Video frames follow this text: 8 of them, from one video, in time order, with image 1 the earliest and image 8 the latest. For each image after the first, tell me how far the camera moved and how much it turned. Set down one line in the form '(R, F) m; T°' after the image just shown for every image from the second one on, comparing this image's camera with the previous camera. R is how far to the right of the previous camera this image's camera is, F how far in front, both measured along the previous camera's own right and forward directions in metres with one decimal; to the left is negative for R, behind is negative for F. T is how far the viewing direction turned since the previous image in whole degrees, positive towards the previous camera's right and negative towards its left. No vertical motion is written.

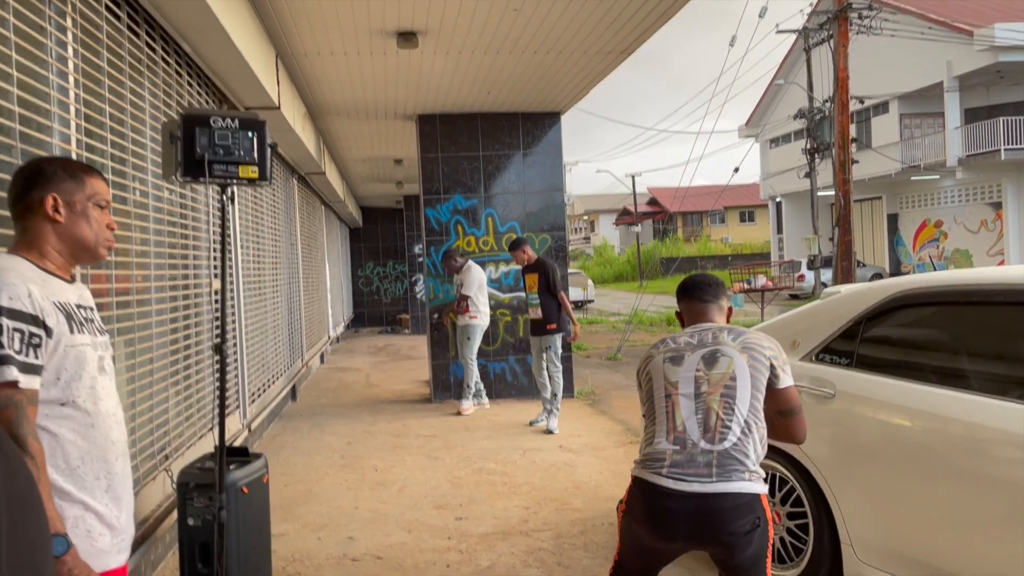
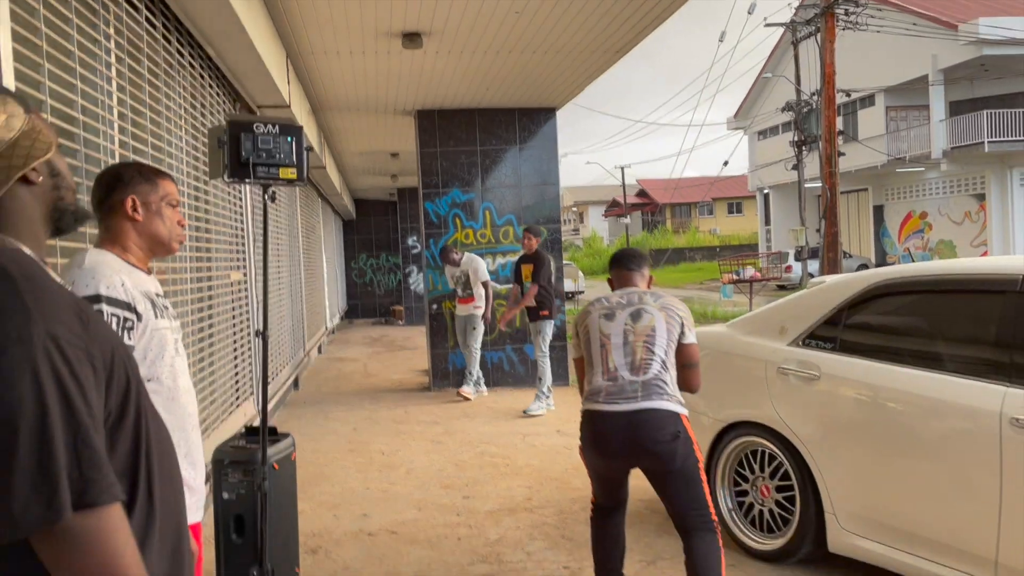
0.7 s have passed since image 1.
(-0.1, -0.3) m; +1°
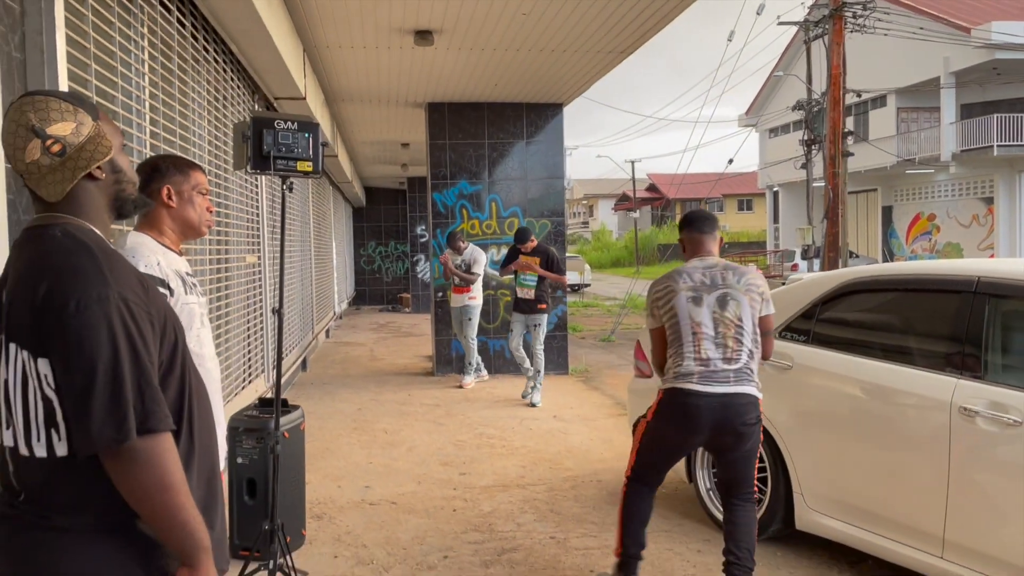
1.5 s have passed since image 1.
(+0.1, -0.3) m; -1°
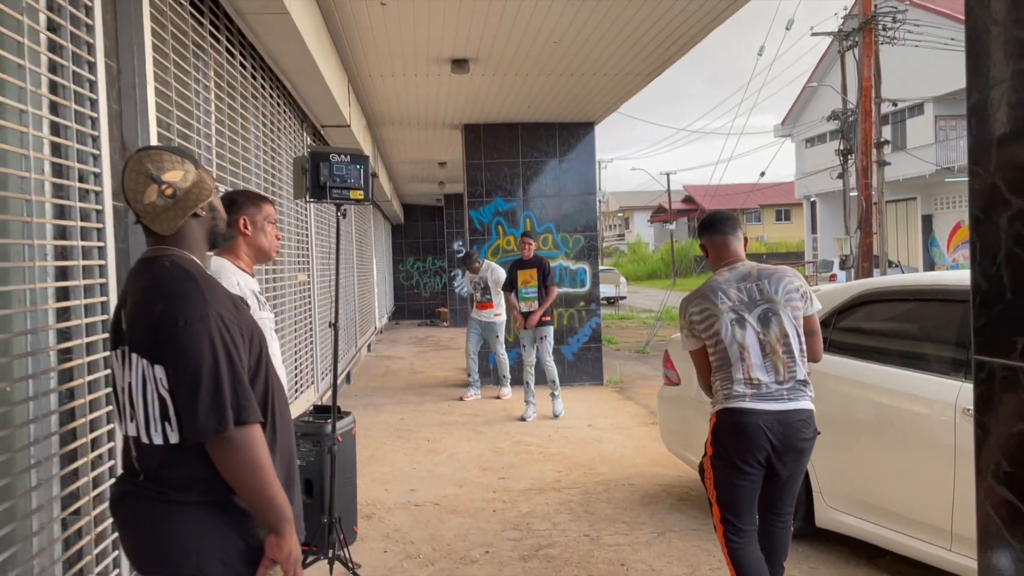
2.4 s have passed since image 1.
(0.0, -0.3) m; -3°
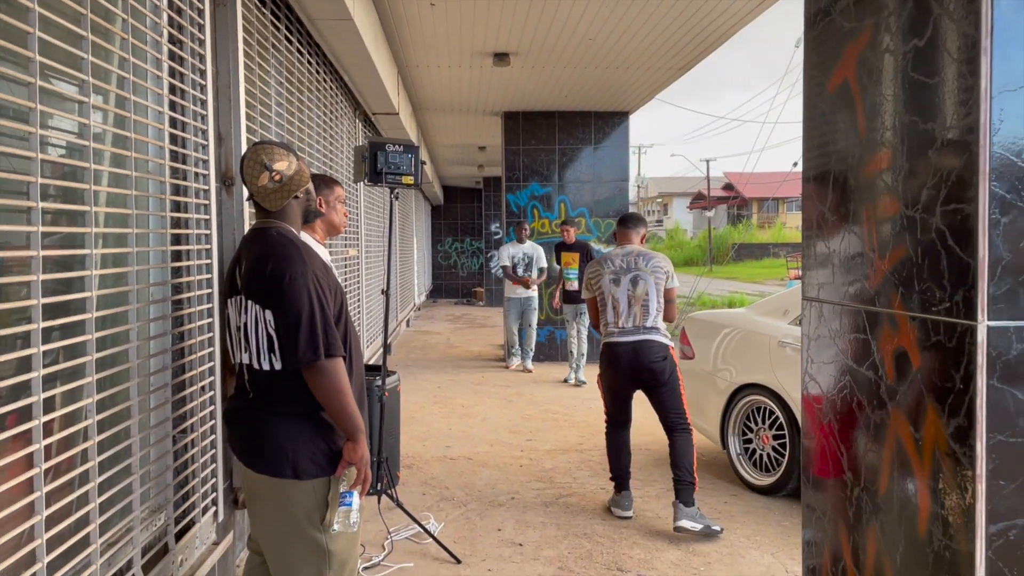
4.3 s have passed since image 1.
(0.0, -0.5) m; -2°
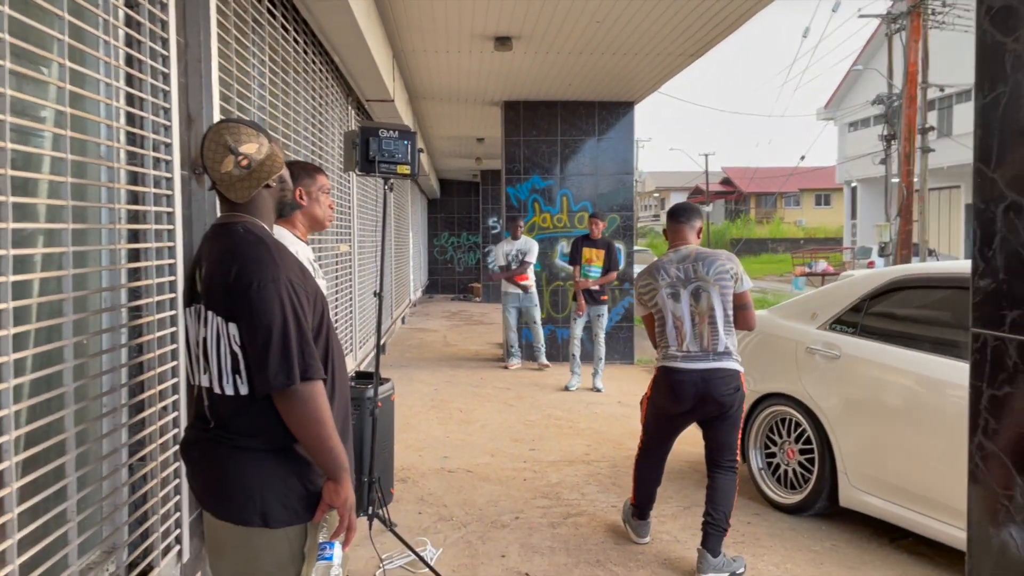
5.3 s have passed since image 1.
(0.0, +0.4) m; 0°
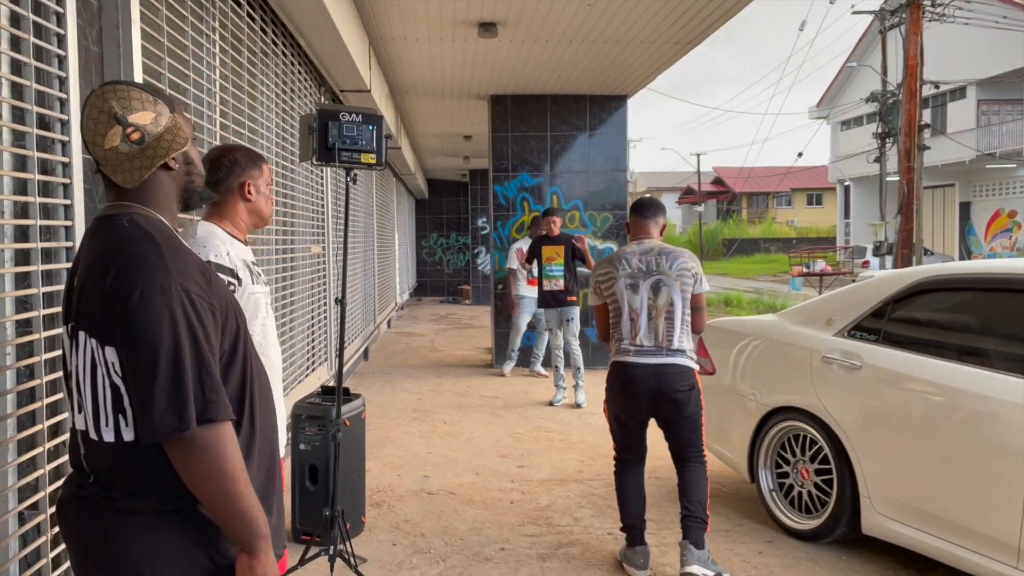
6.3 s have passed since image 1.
(0.0, +0.4) m; +1°
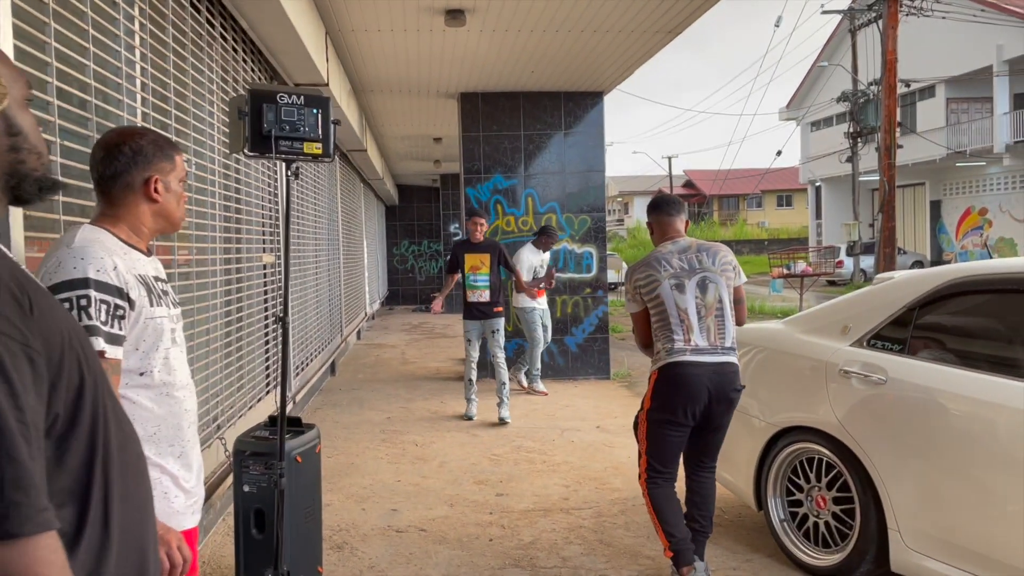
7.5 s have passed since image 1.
(0.0, +0.5) m; +2°
